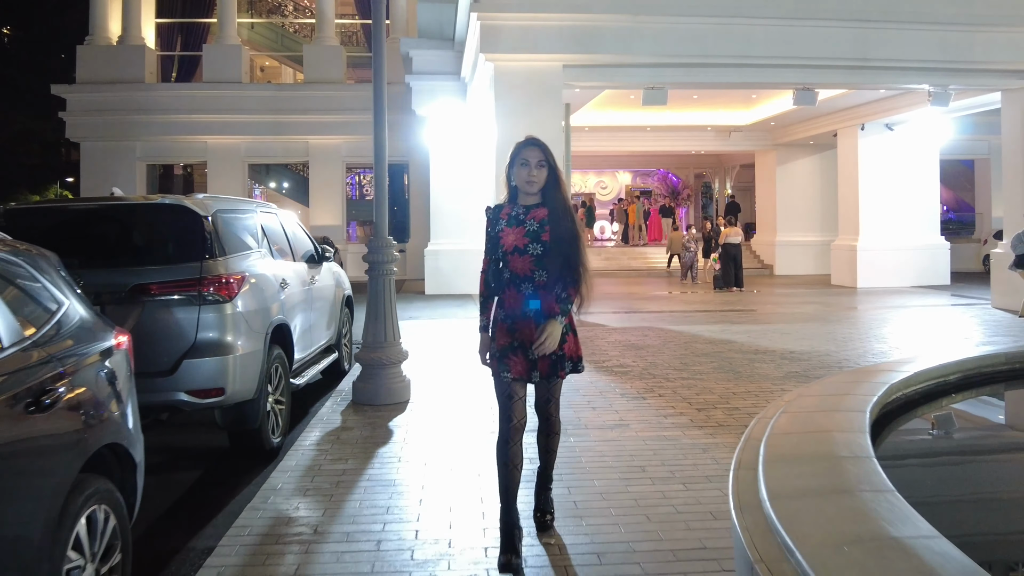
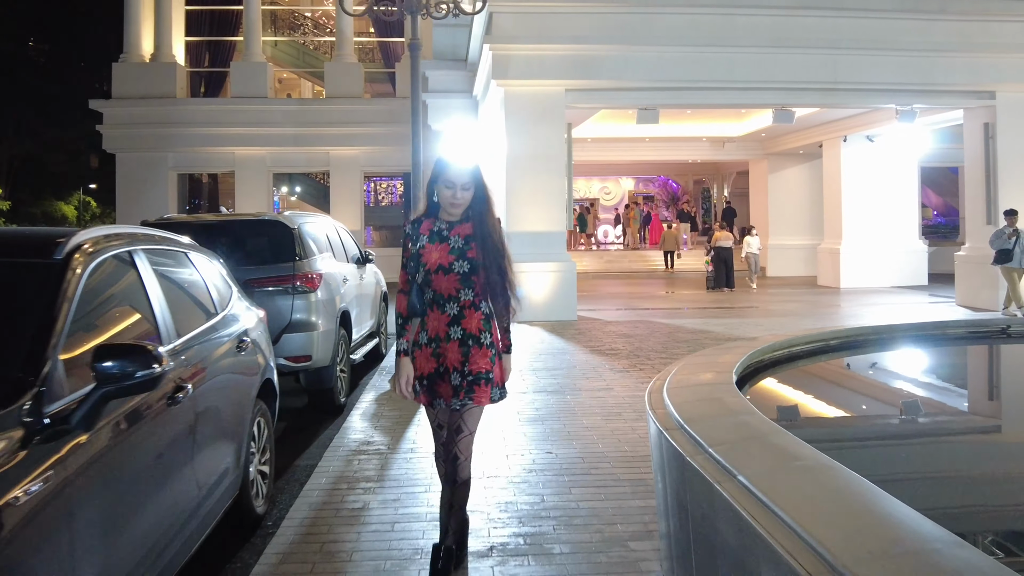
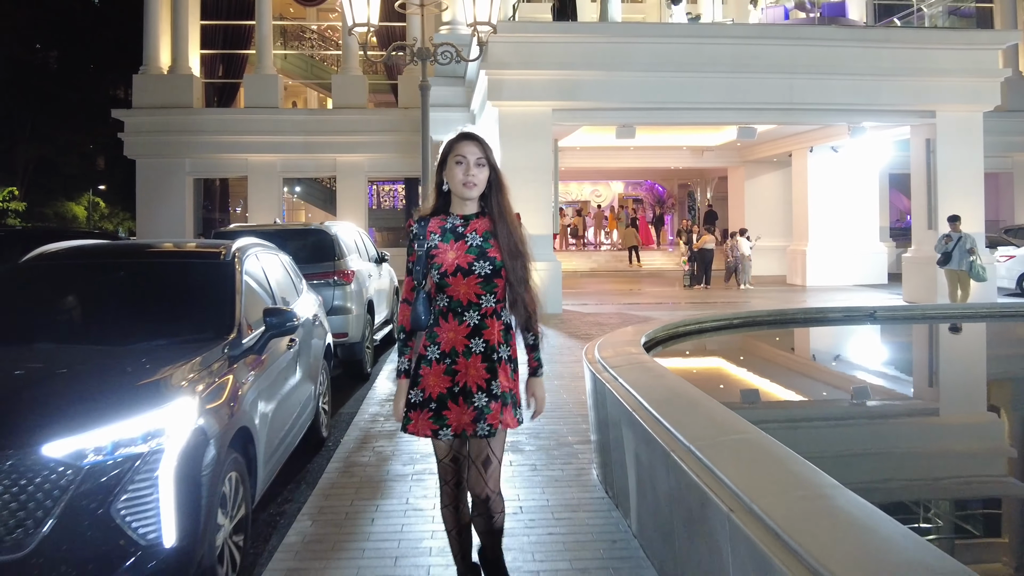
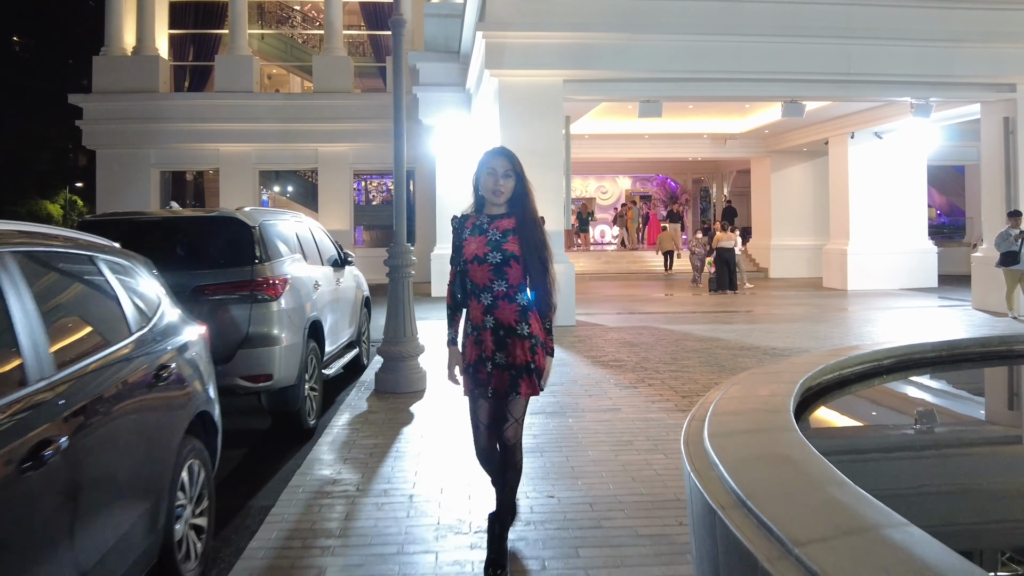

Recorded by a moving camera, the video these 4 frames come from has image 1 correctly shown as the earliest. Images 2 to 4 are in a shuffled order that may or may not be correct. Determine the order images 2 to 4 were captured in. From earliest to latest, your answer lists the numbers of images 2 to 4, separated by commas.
4, 2, 3
